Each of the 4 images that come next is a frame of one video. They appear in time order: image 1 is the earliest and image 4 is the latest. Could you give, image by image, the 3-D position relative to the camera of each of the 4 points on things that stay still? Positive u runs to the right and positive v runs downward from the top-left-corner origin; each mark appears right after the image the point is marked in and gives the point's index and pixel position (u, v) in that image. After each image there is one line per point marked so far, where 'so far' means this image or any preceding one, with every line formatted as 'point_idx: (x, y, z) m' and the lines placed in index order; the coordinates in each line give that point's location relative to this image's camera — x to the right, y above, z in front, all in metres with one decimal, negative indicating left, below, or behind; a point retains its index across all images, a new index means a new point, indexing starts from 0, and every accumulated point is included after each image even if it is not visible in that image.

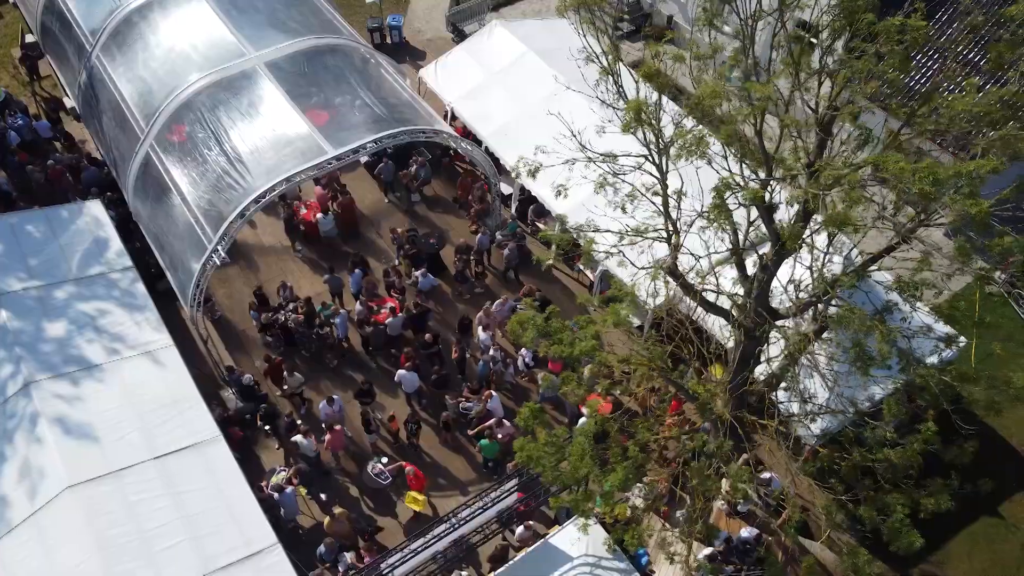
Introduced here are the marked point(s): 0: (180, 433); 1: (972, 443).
0: (-5.5, -2.4, +12.7) m
1: (+6.1, -2.1, +10.2) m
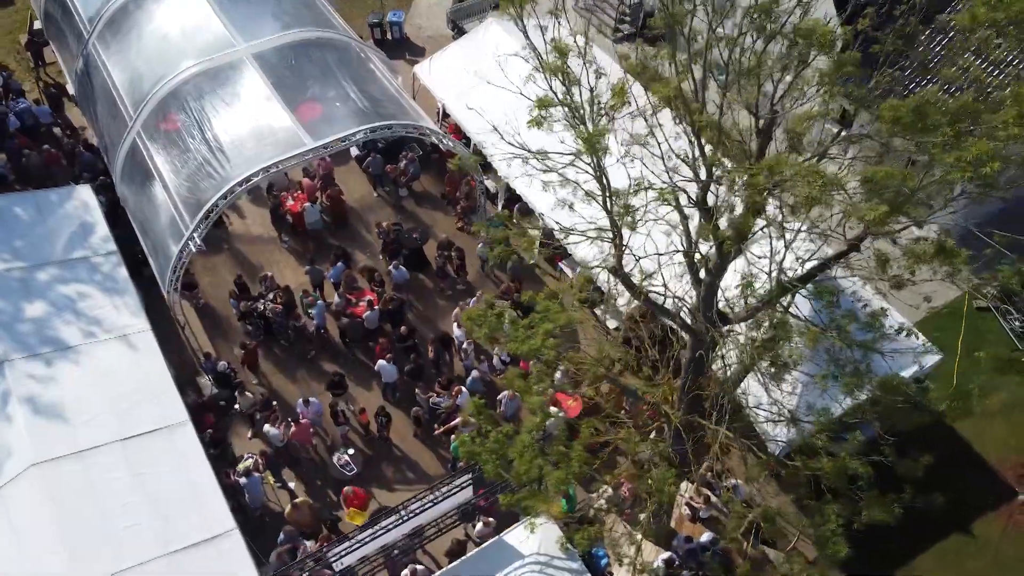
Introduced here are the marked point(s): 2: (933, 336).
0: (-6.1, -2.2, +12.8) m
1: (+5.4, -2.2, +10.0) m
2: (+8.8, -1.0, +16.1) m
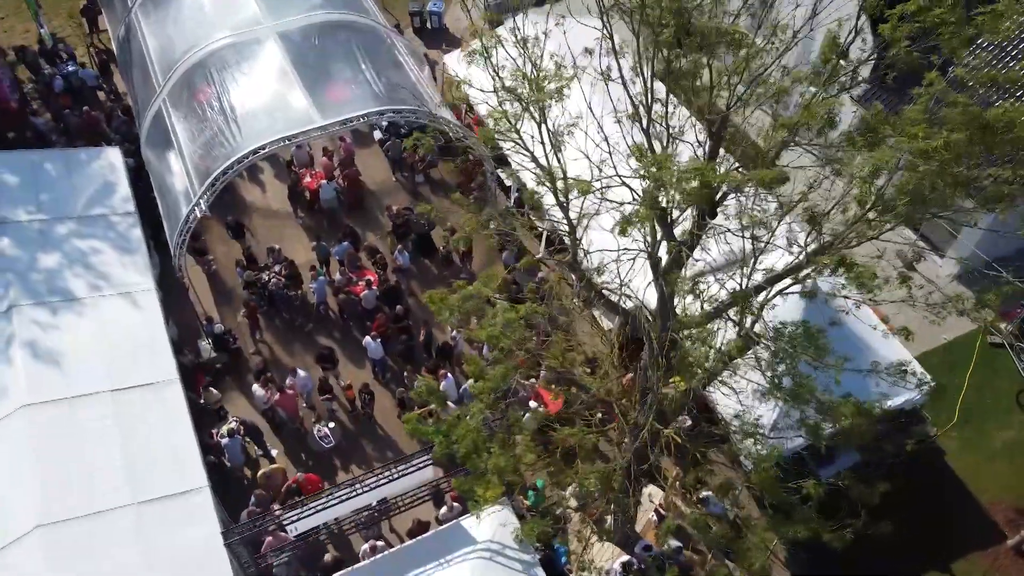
0: (-6.5, -1.5, +13.3) m
1: (+4.8, -2.5, +9.8) m
2: (+8.7, -1.6, +15.6) m
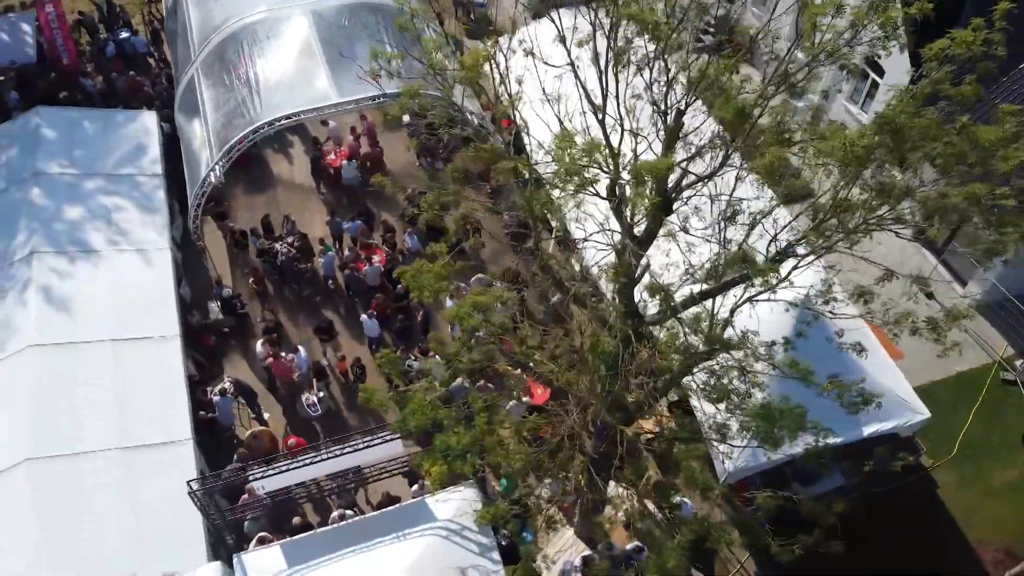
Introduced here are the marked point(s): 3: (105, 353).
0: (-6.7, -0.7, +13.9) m
1: (+4.2, -2.7, +9.6) m
2: (+8.5, -2.2, +15.1) m
3: (-7.1, -1.1, +13.3) m
